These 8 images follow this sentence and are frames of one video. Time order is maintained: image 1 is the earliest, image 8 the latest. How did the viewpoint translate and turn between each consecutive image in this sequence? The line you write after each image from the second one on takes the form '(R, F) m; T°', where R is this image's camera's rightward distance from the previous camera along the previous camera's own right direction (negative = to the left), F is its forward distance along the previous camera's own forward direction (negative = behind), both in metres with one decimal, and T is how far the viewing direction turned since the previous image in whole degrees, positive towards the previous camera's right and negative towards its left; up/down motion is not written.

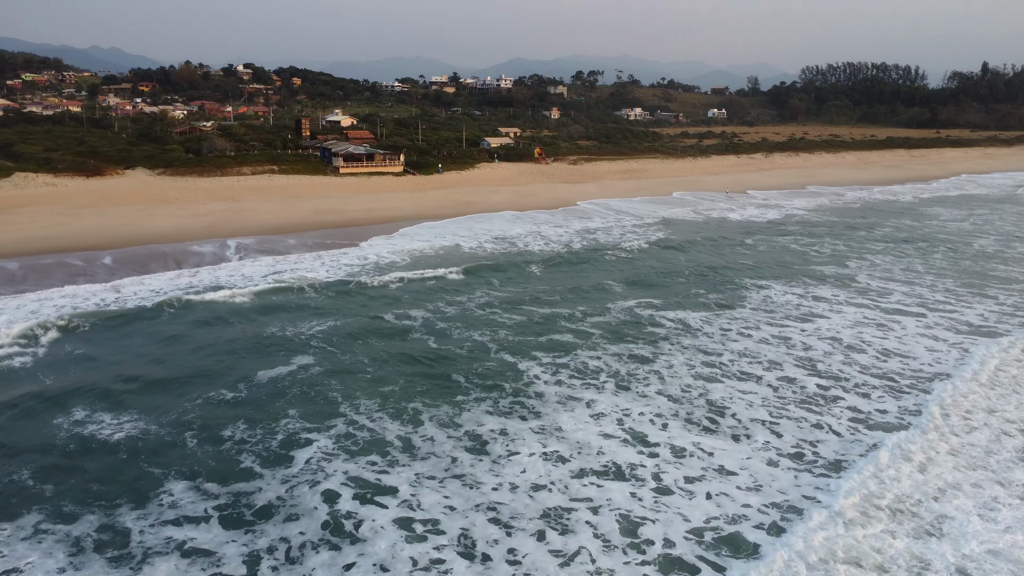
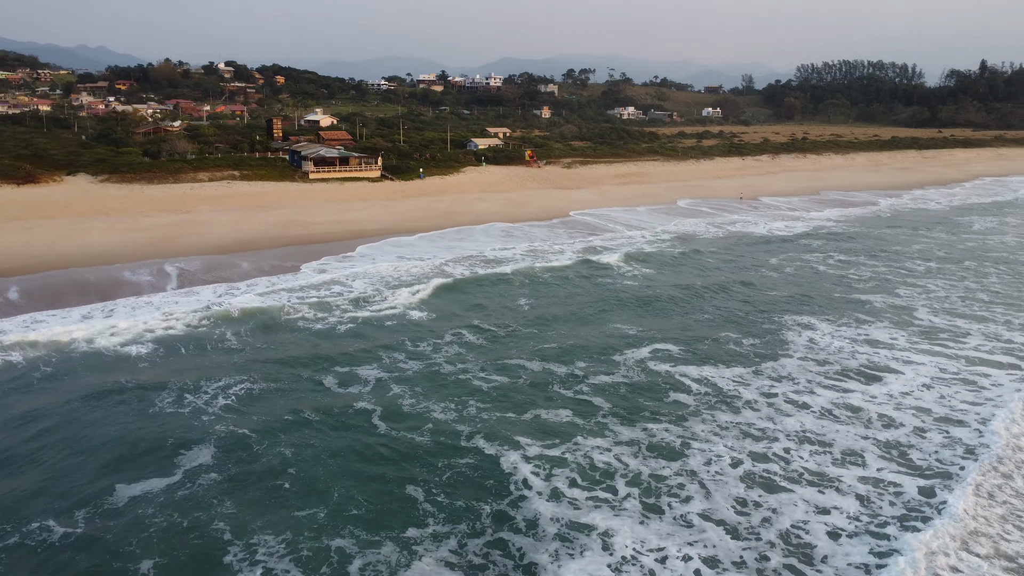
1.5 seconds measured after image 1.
(+0.1, +3.2) m; +1°
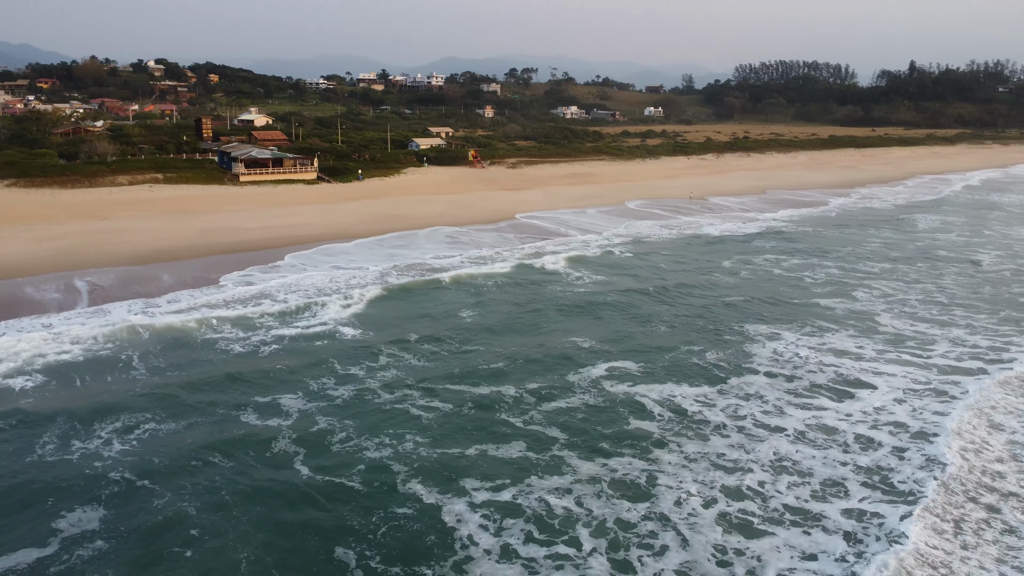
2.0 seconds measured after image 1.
(0.0, +1.1) m; +4°
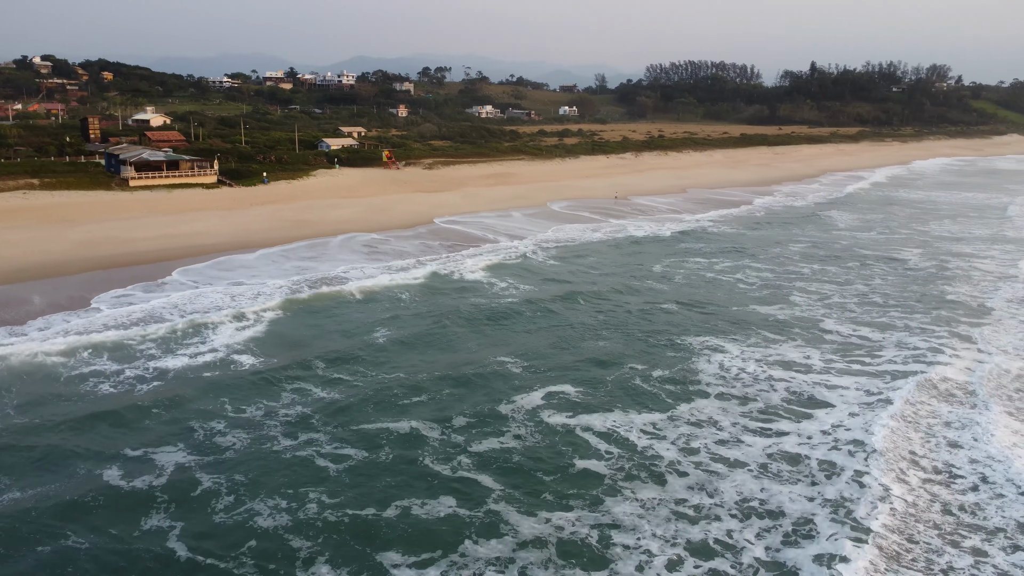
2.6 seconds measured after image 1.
(0.0, +1.3) m; +6°
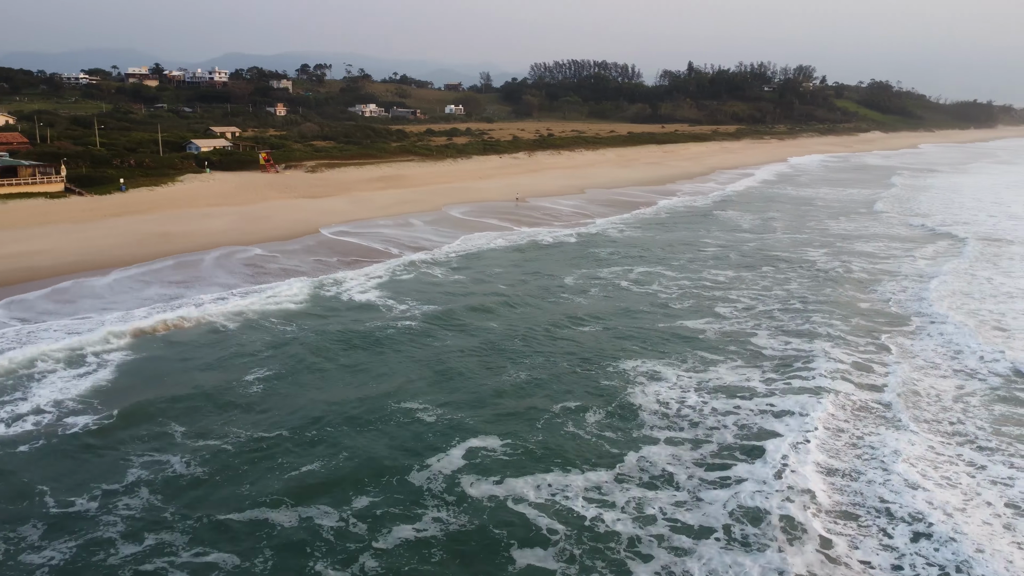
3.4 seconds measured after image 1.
(-0.2, +1.7) m; +8°
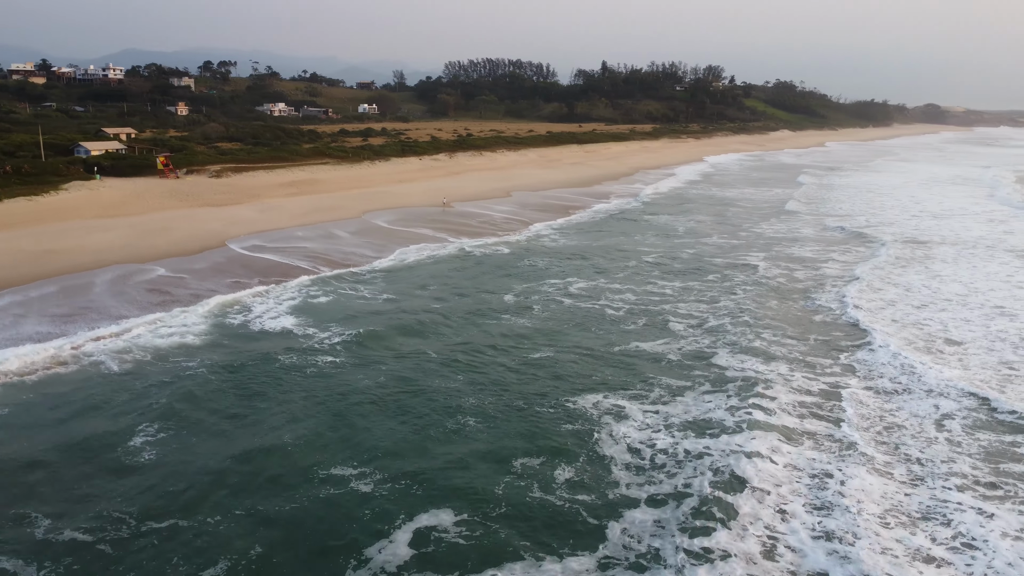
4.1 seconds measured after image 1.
(-0.3, +1.4) m; +6°
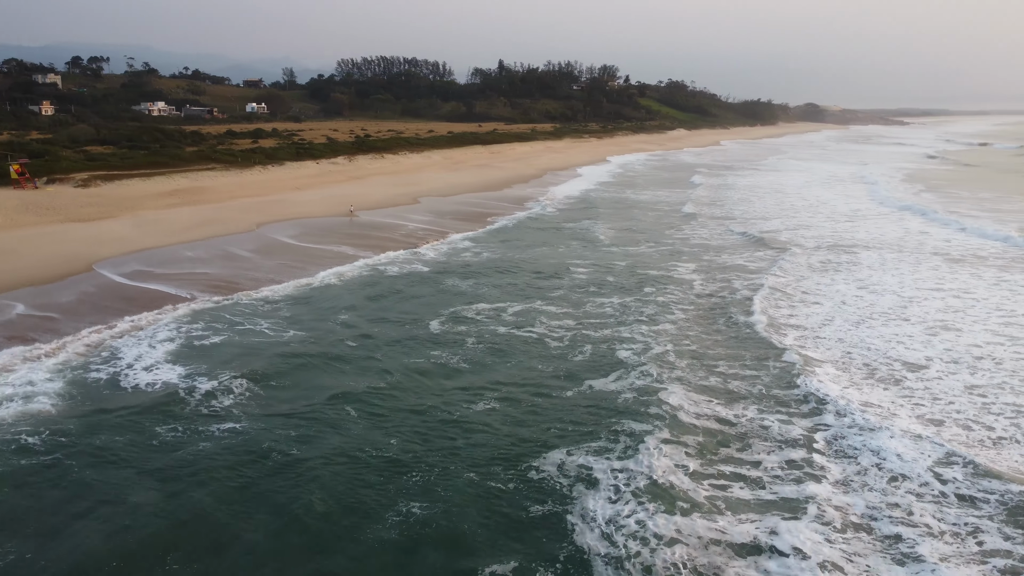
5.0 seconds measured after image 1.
(-0.4, +1.8) m; +7°
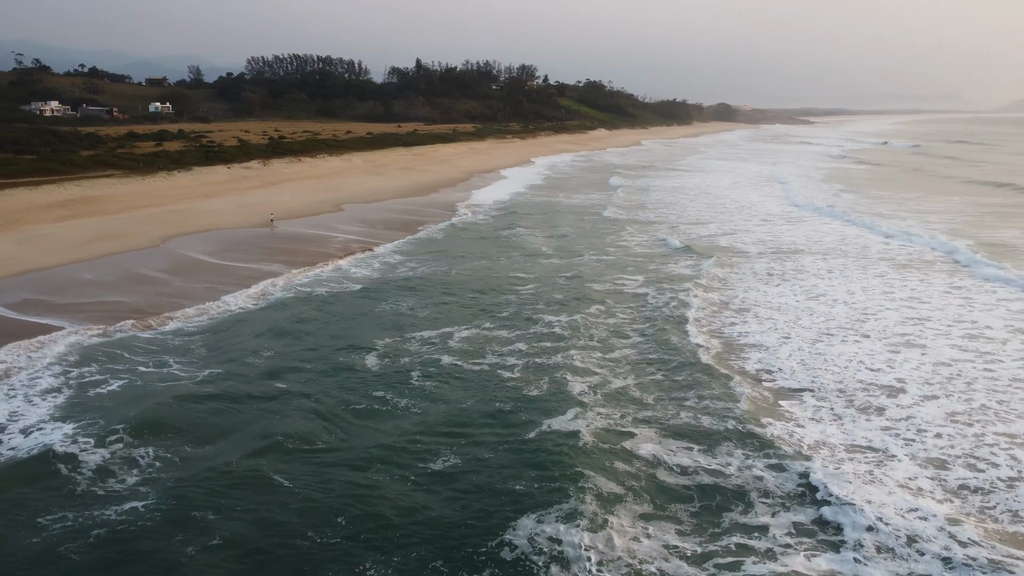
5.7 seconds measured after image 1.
(-0.4, +1.4) m; +6°
